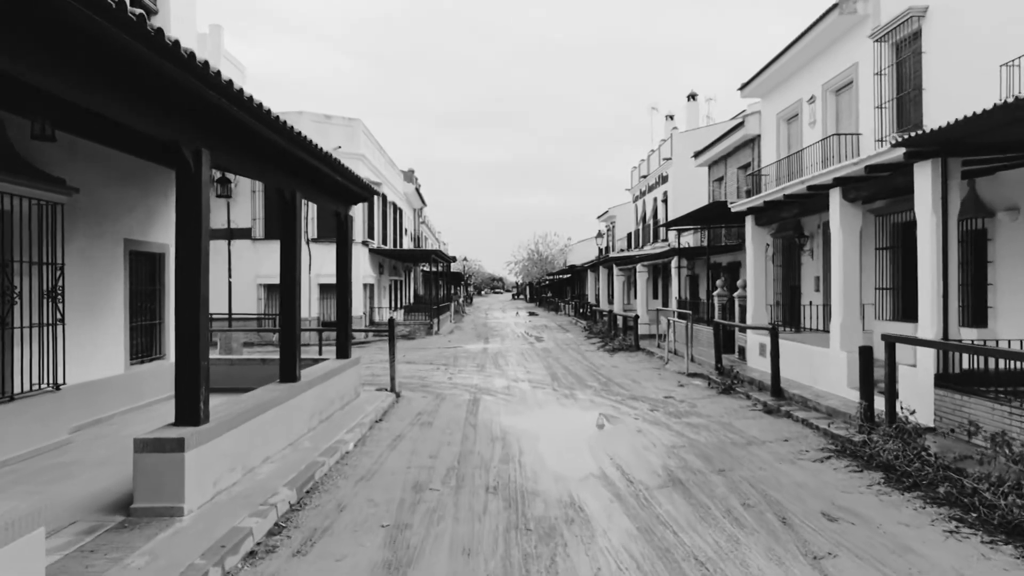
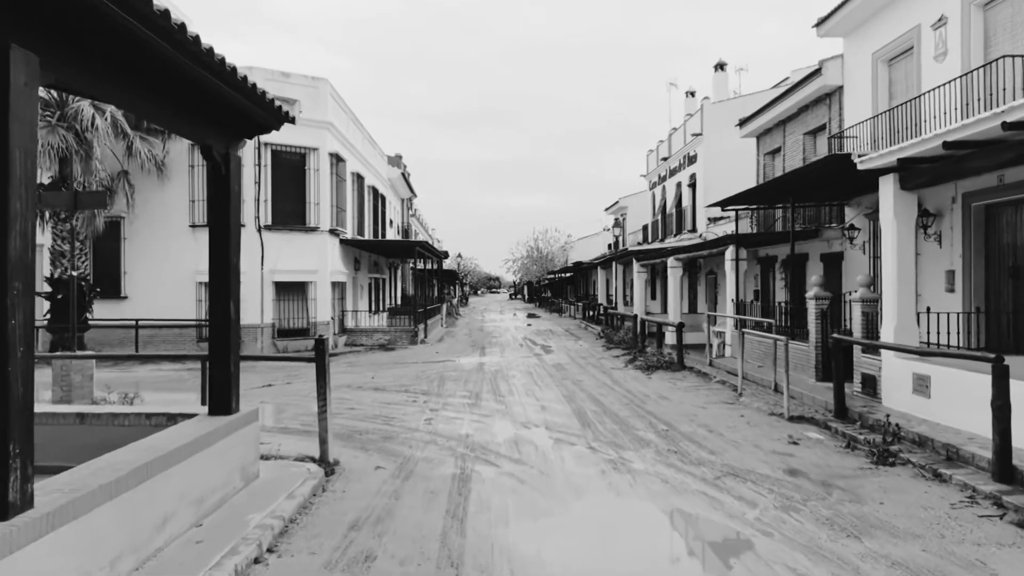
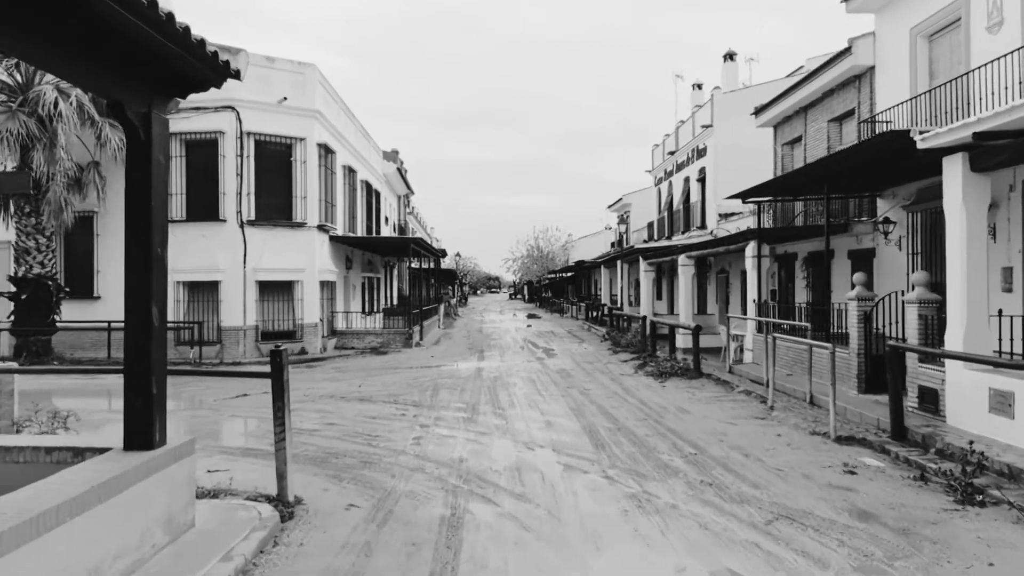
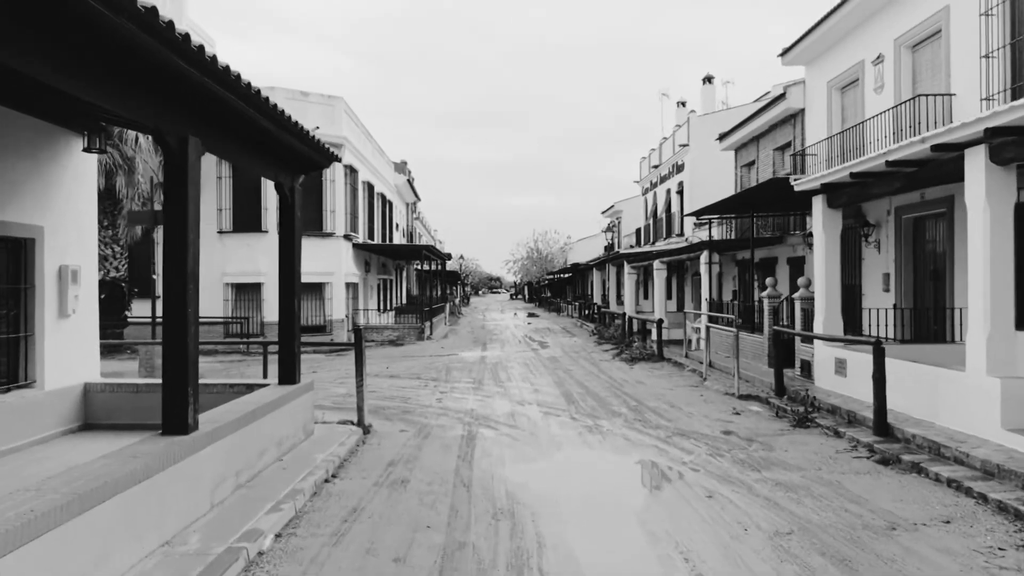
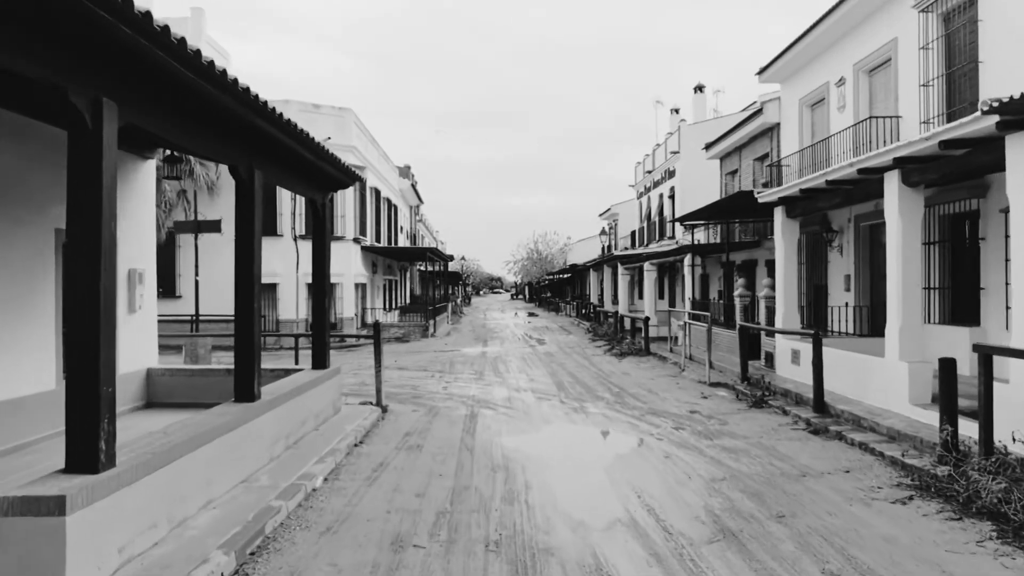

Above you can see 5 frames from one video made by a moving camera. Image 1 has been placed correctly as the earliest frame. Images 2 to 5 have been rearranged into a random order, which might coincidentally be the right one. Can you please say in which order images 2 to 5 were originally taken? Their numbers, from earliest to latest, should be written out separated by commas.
5, 4, 2, 3
